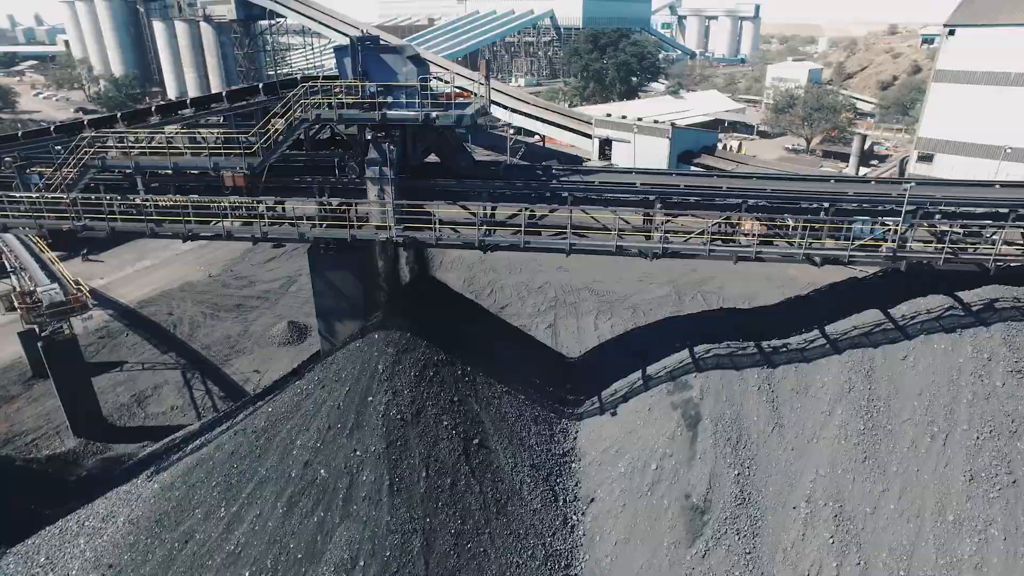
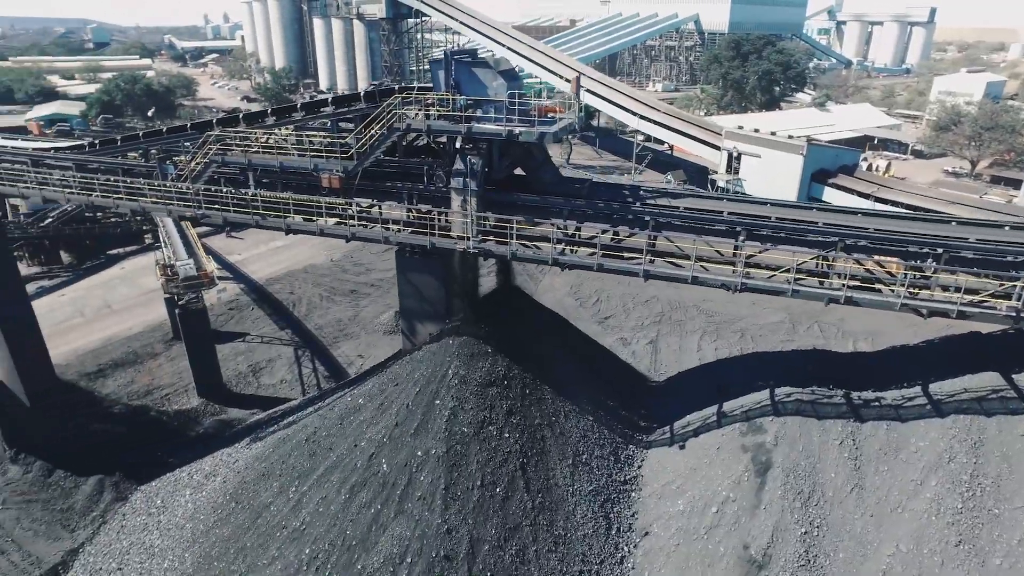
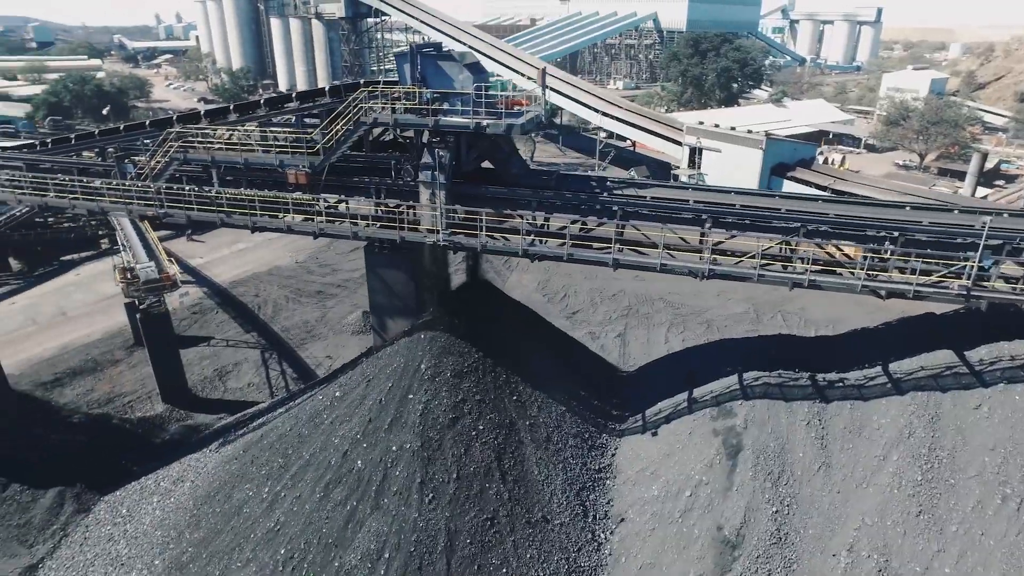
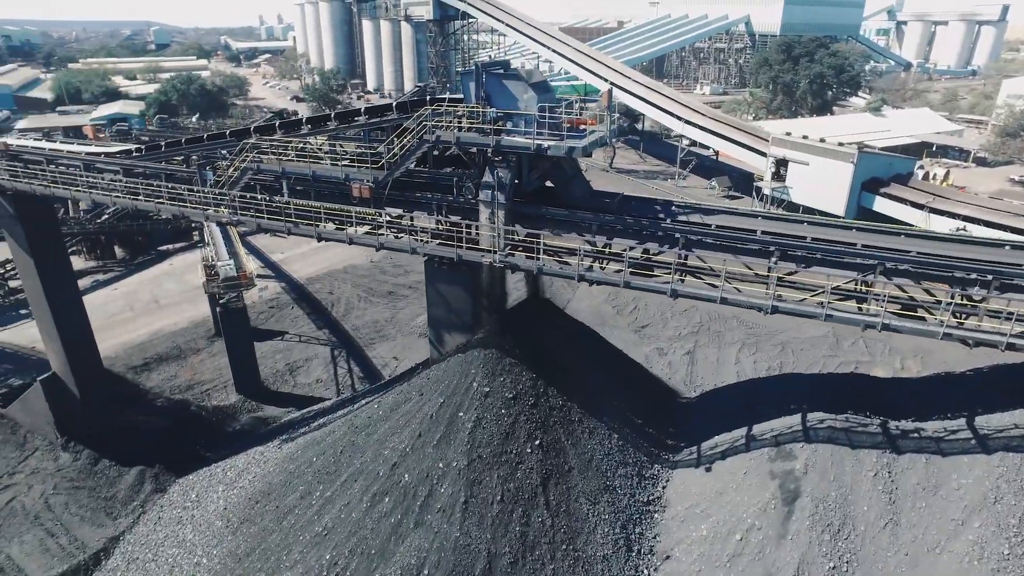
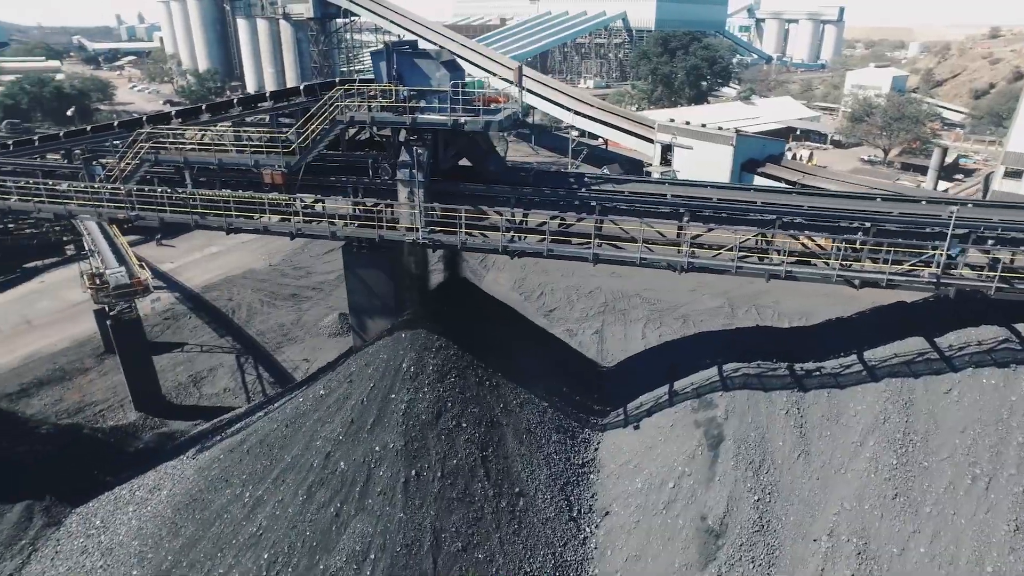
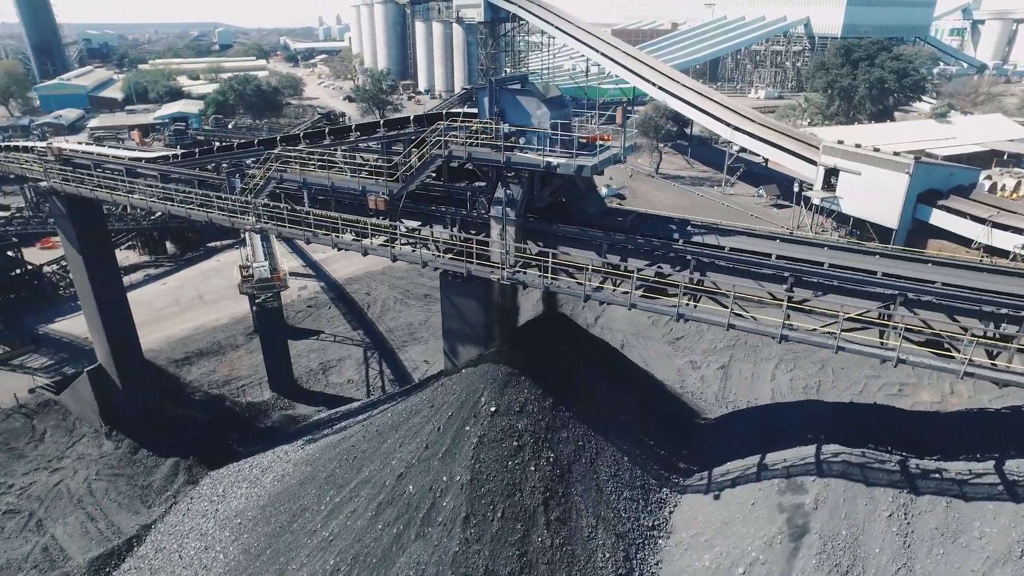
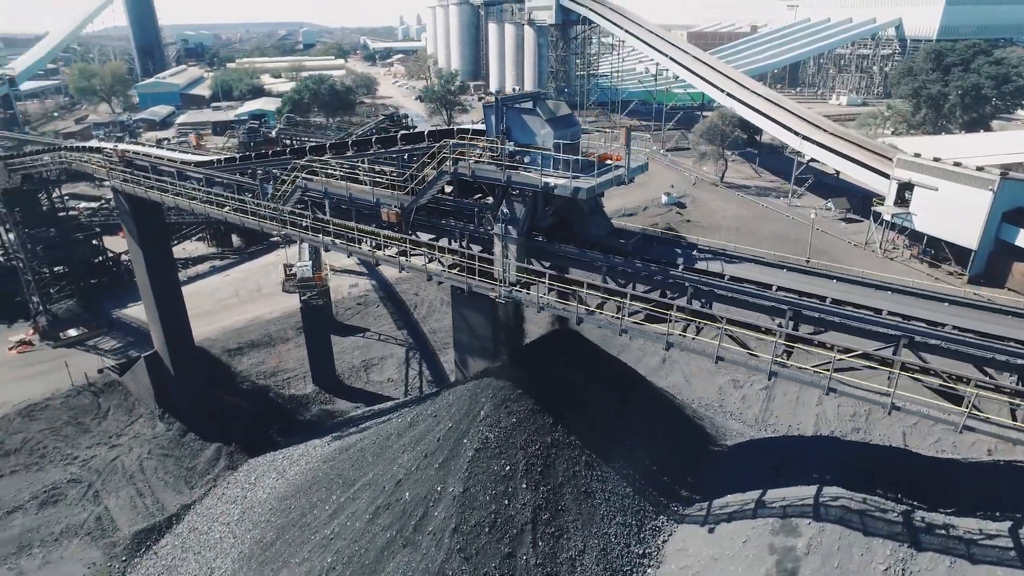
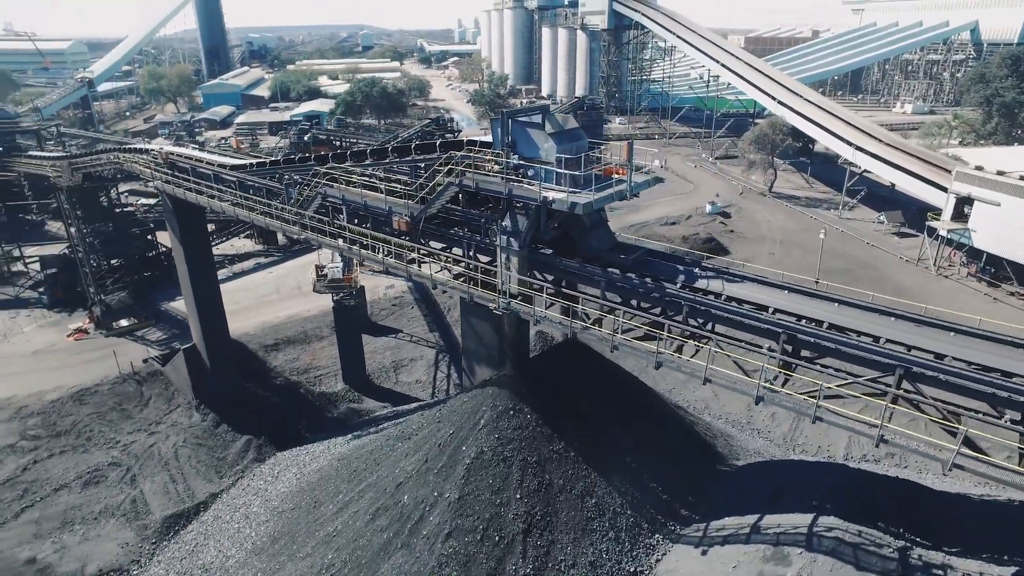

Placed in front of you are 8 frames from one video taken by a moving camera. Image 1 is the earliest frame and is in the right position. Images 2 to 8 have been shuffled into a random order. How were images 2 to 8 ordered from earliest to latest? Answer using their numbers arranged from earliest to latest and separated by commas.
5, 3, 2, 4, 6, 7, 8
